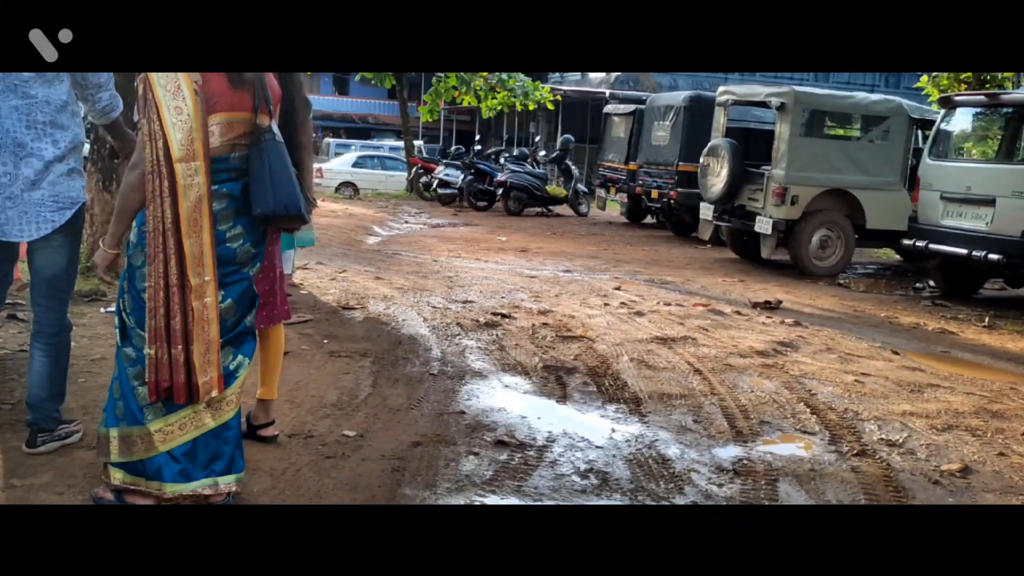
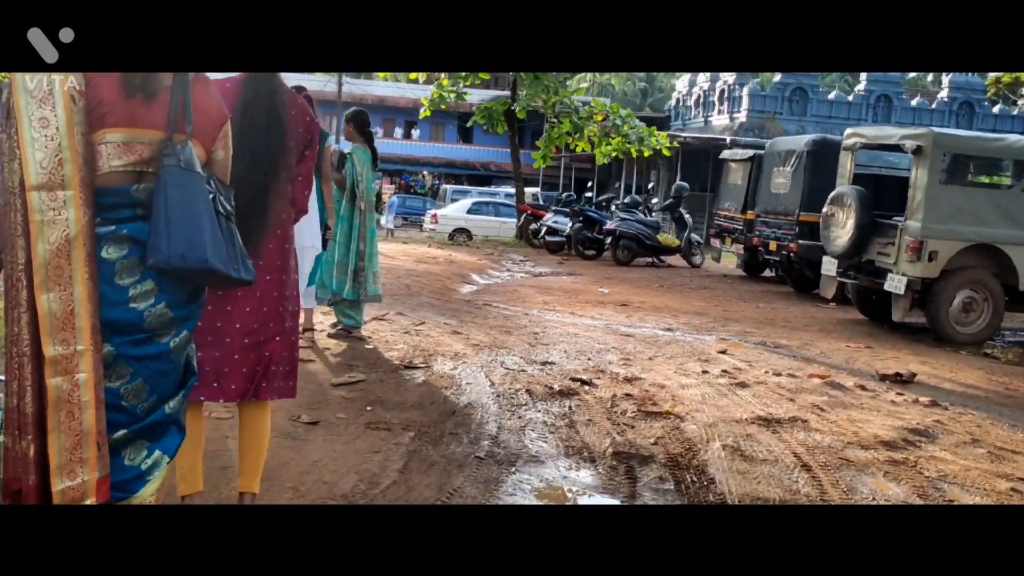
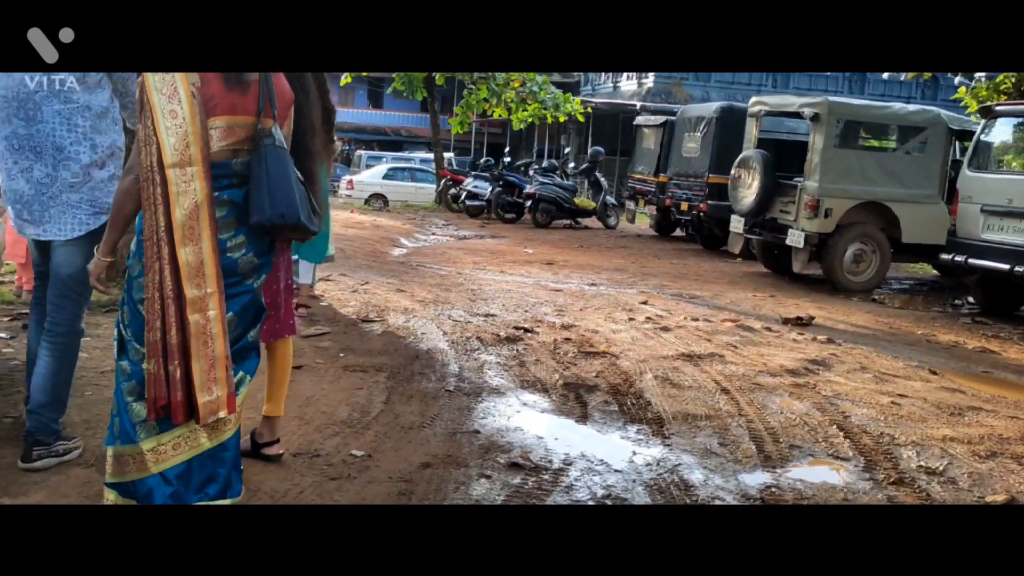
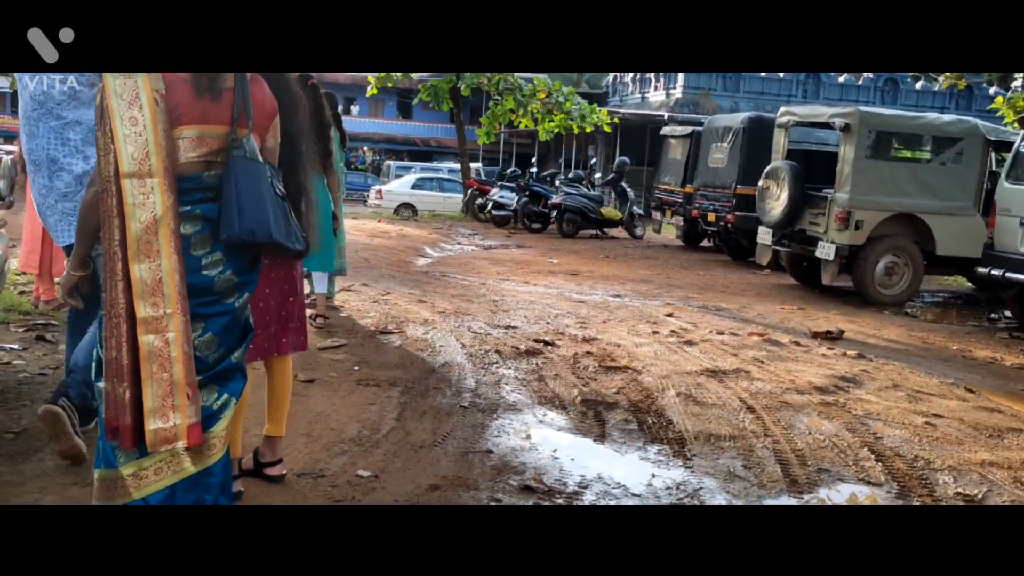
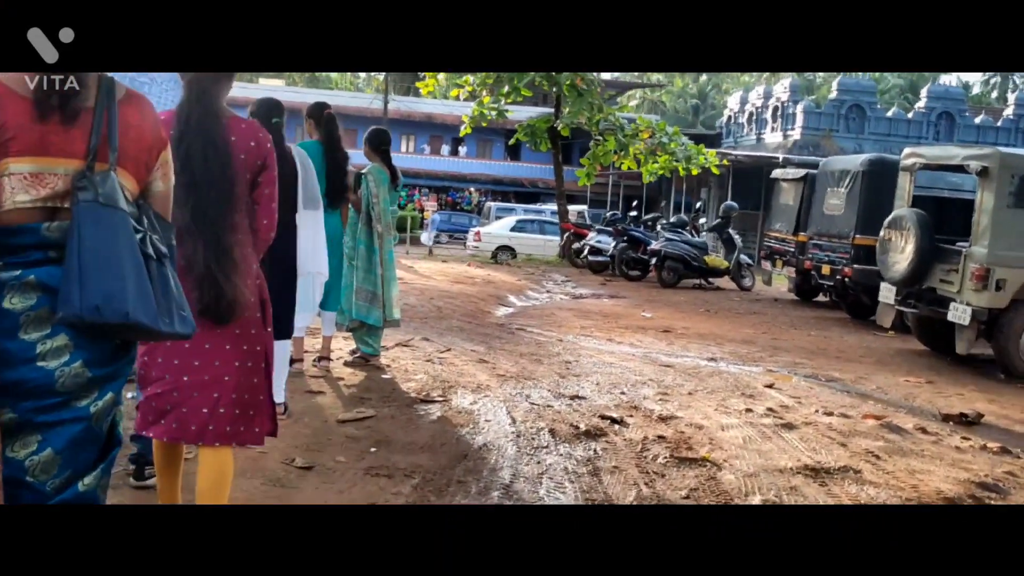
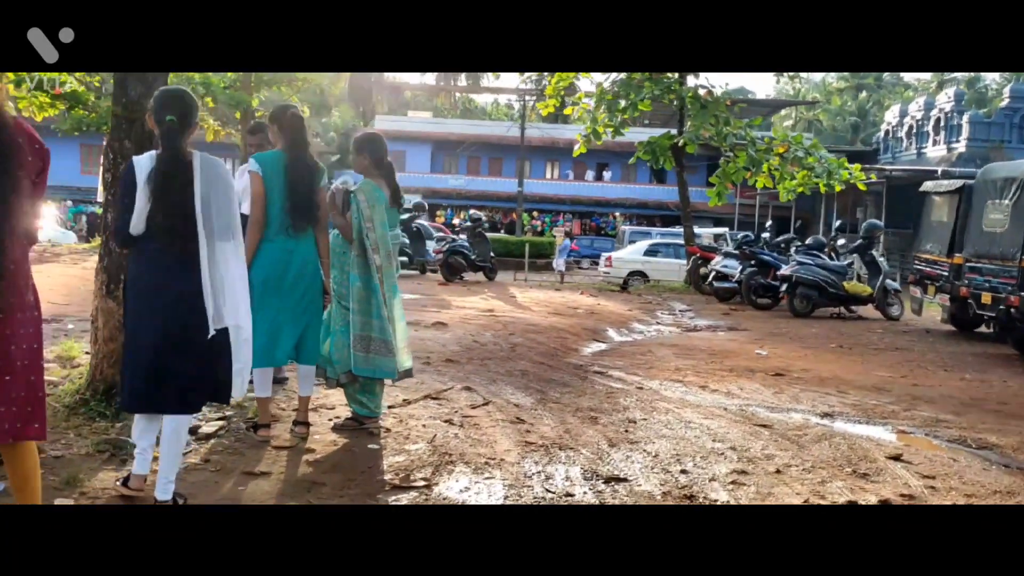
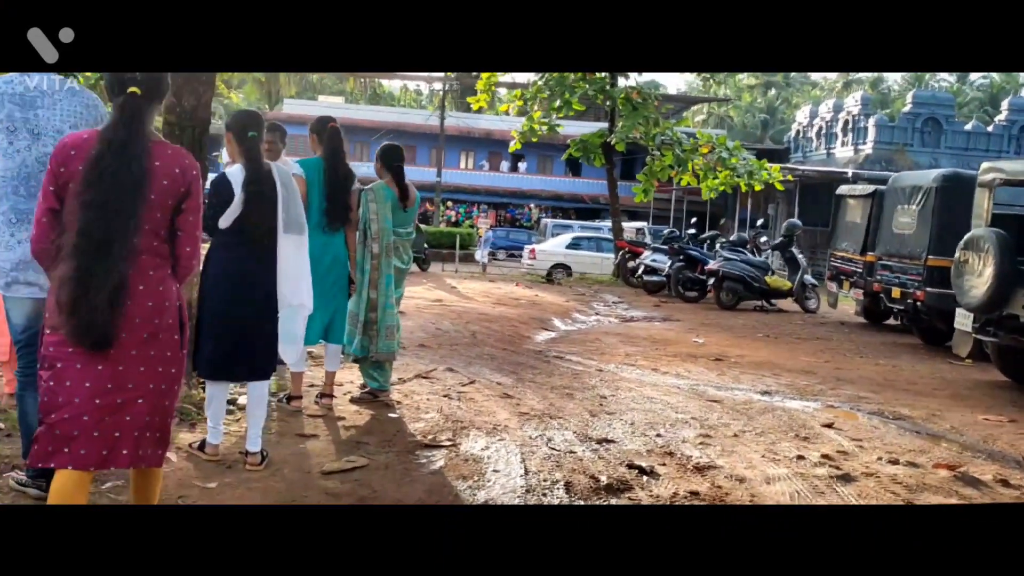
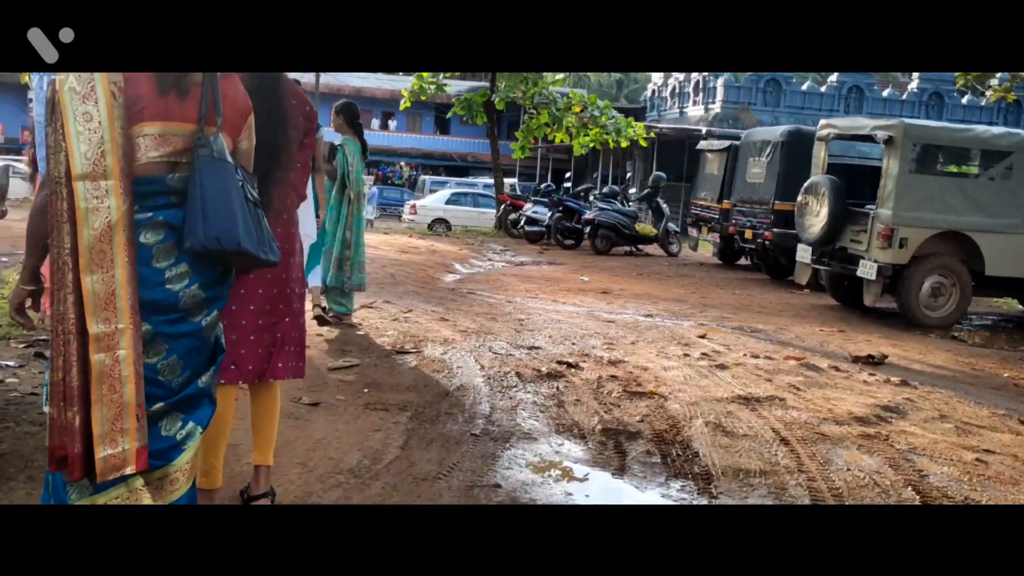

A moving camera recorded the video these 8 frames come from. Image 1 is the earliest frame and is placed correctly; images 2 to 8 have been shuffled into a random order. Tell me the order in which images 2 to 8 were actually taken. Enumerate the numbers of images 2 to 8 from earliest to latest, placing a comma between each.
3, 4, 8, 2, 5, 7, 6
